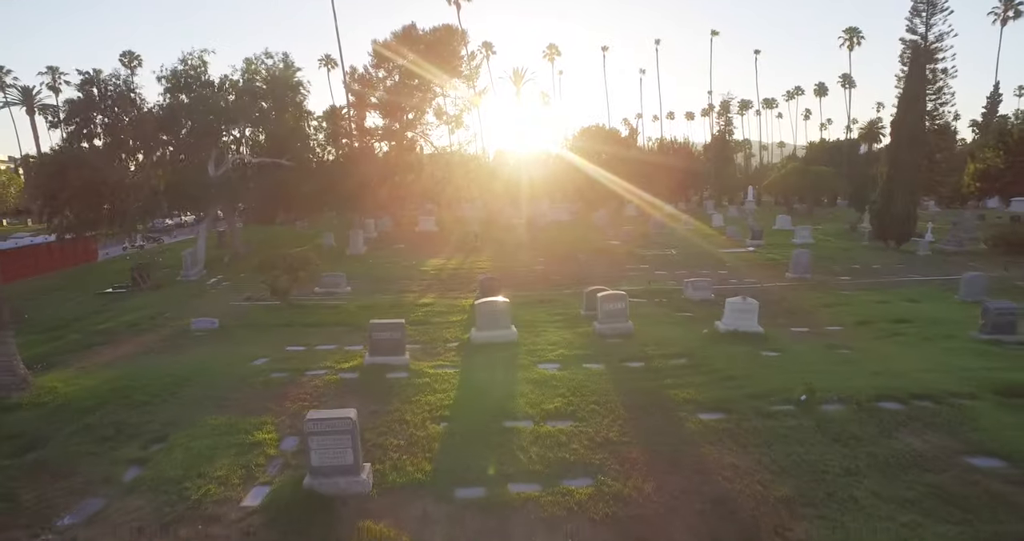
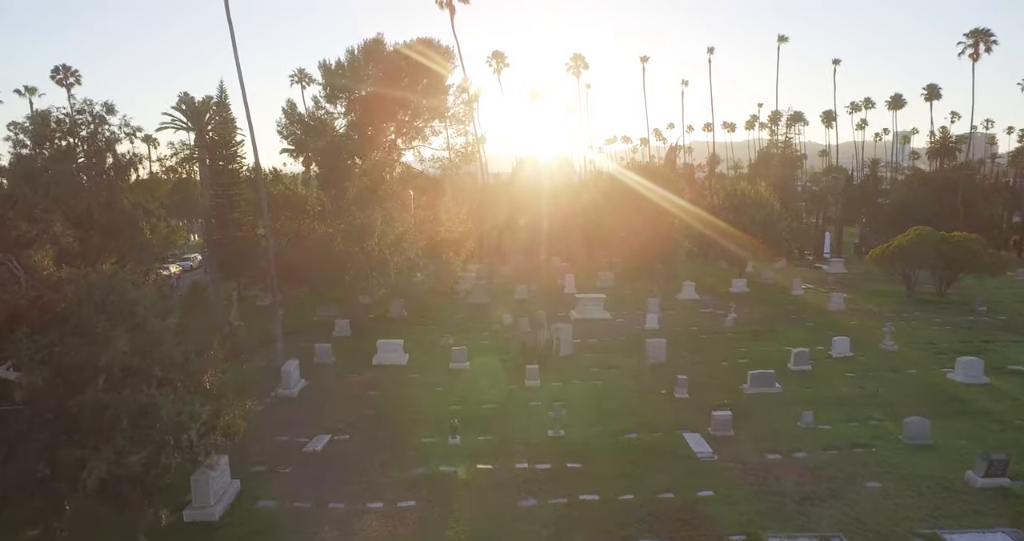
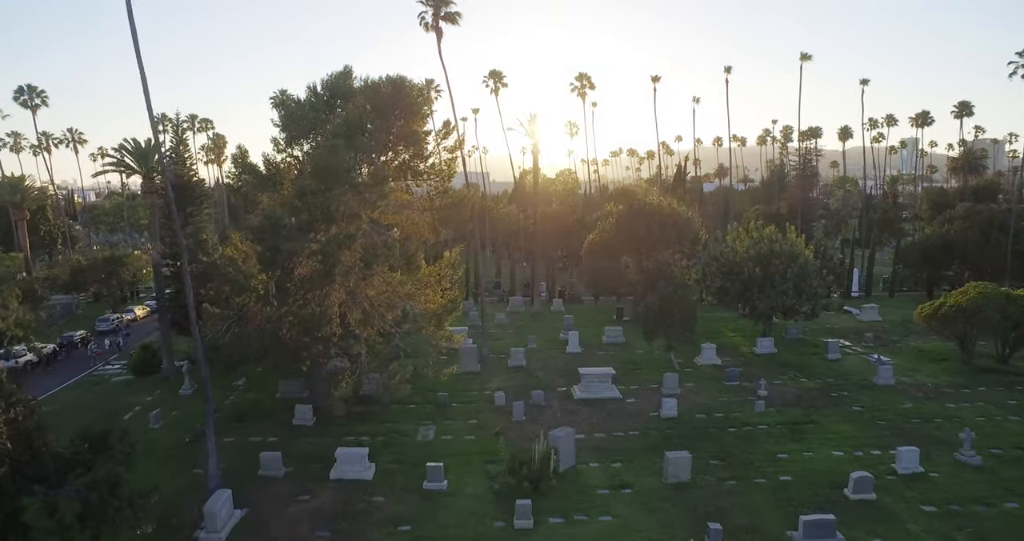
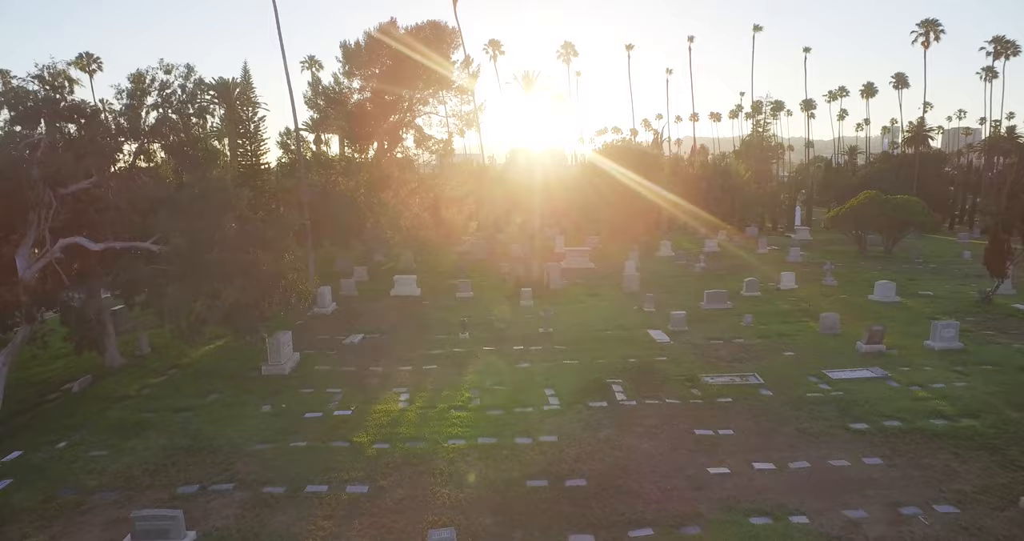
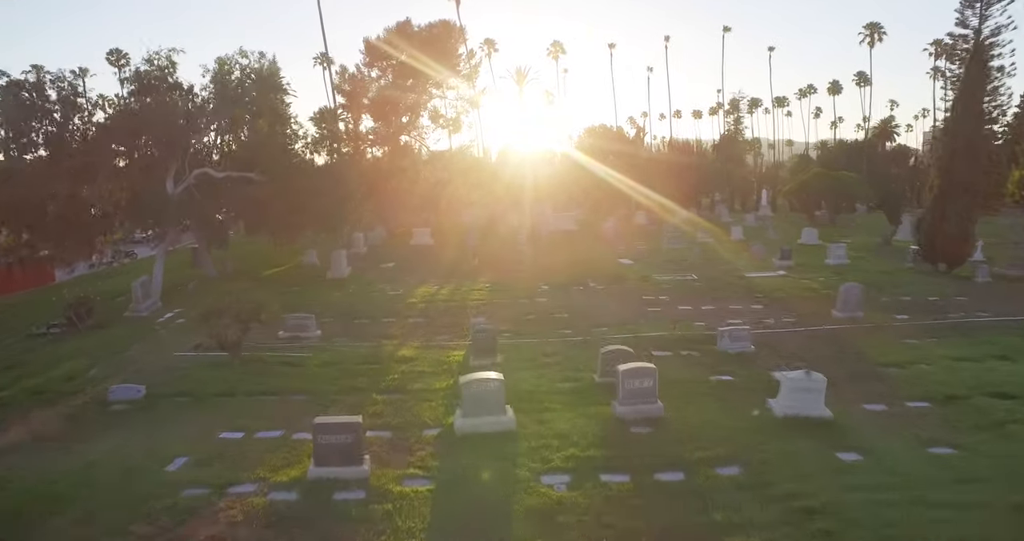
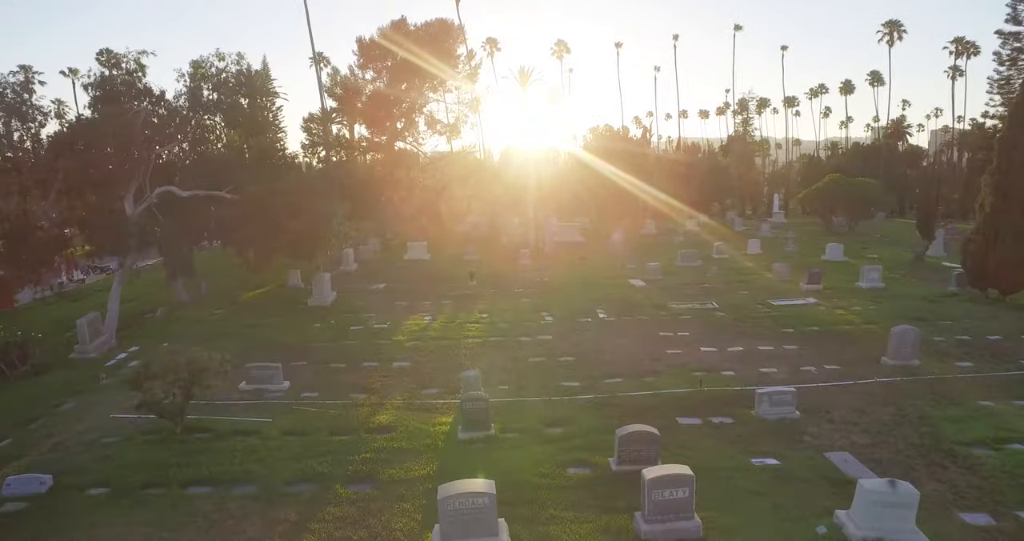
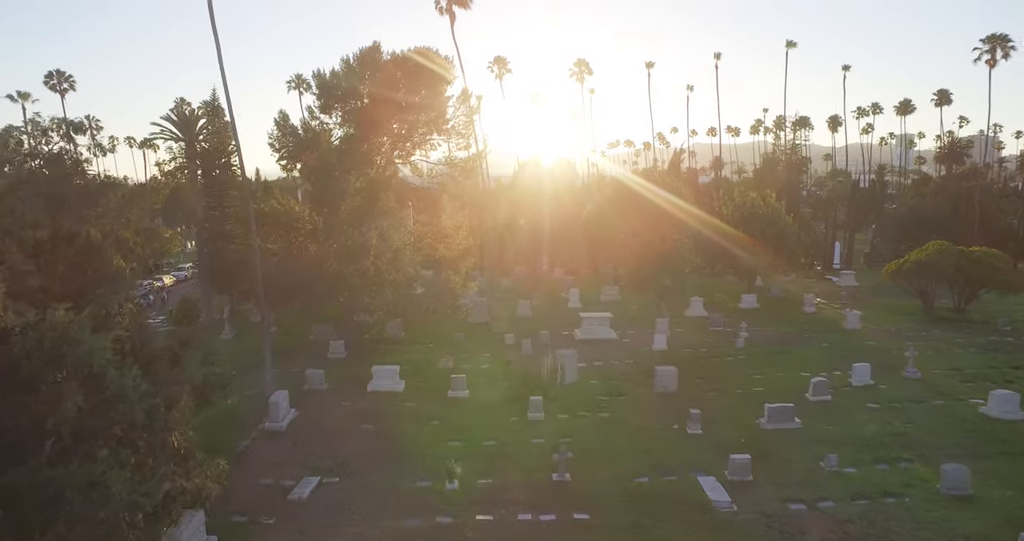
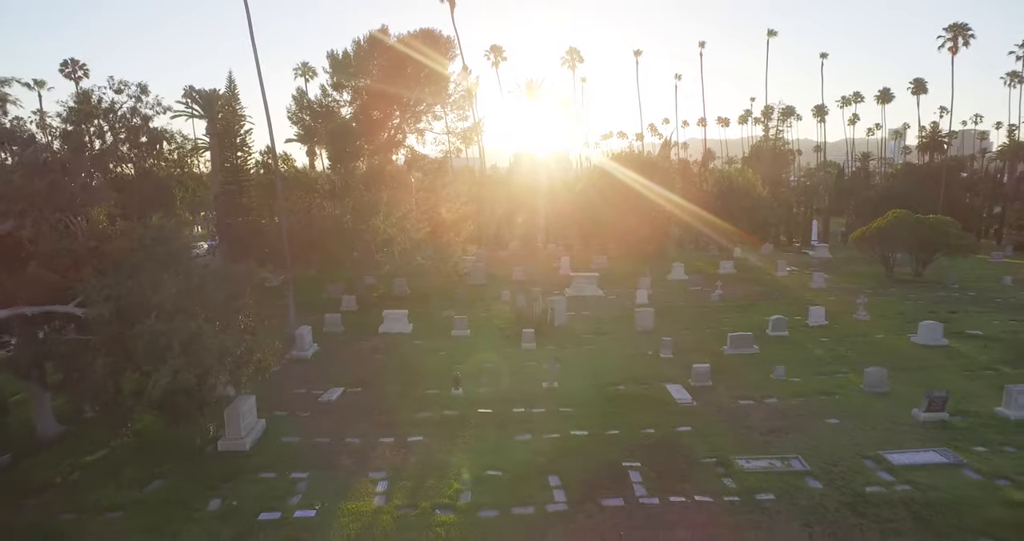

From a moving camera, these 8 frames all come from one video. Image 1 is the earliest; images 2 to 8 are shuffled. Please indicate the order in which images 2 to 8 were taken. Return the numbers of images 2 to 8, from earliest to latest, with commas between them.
5, 6, 4, 8, 2, 7, 3
